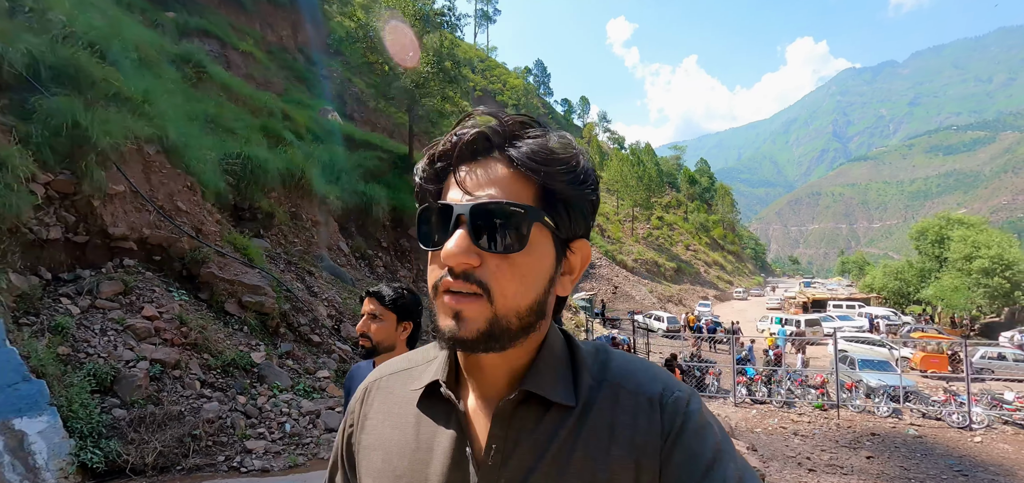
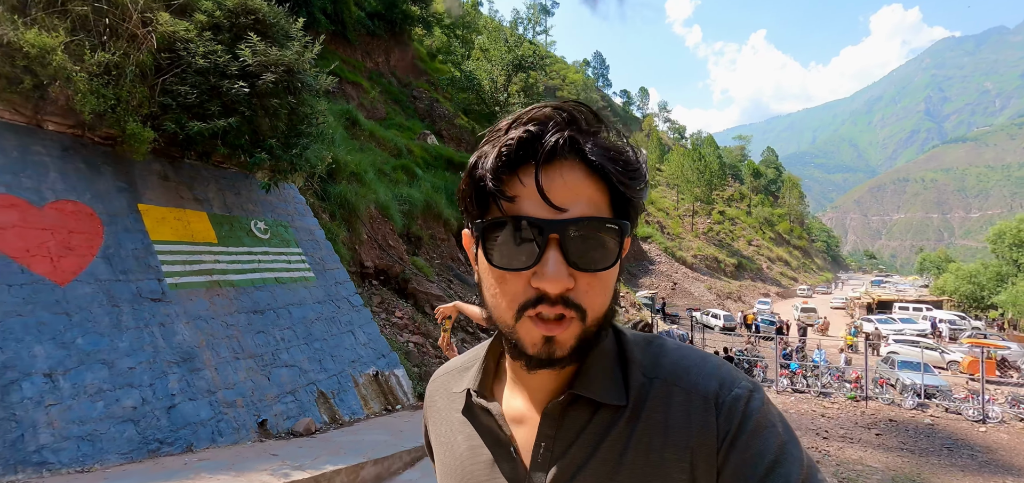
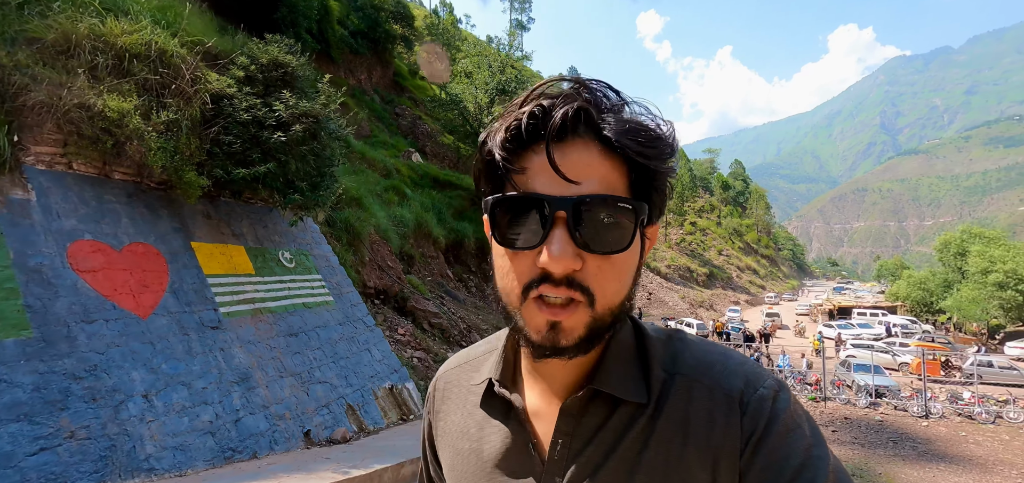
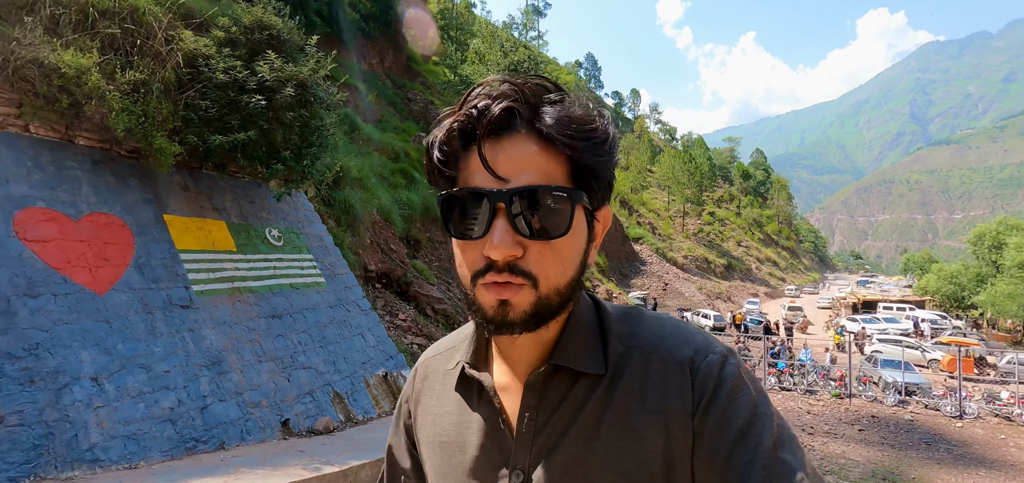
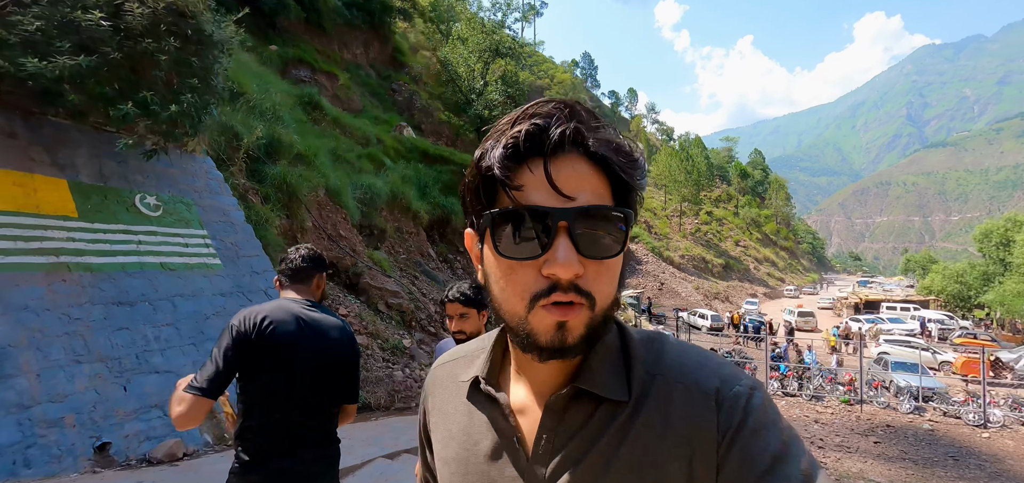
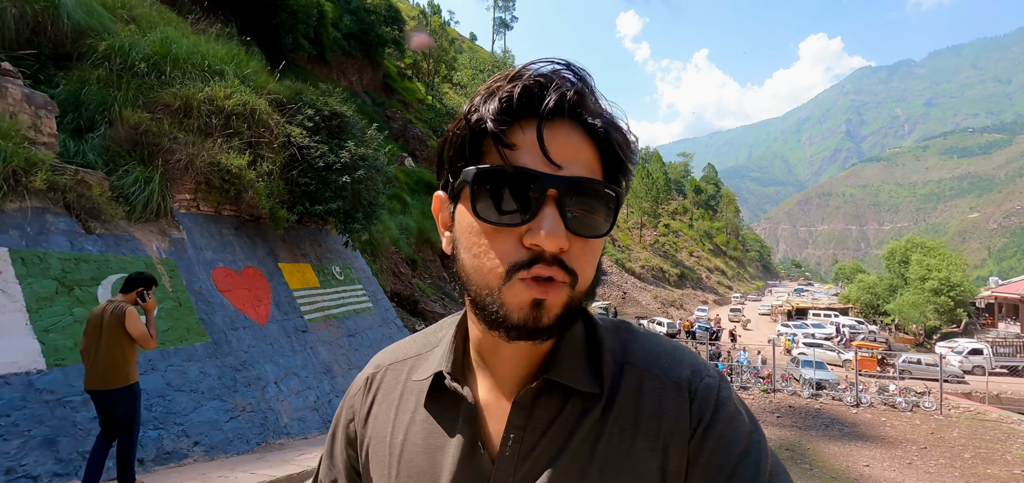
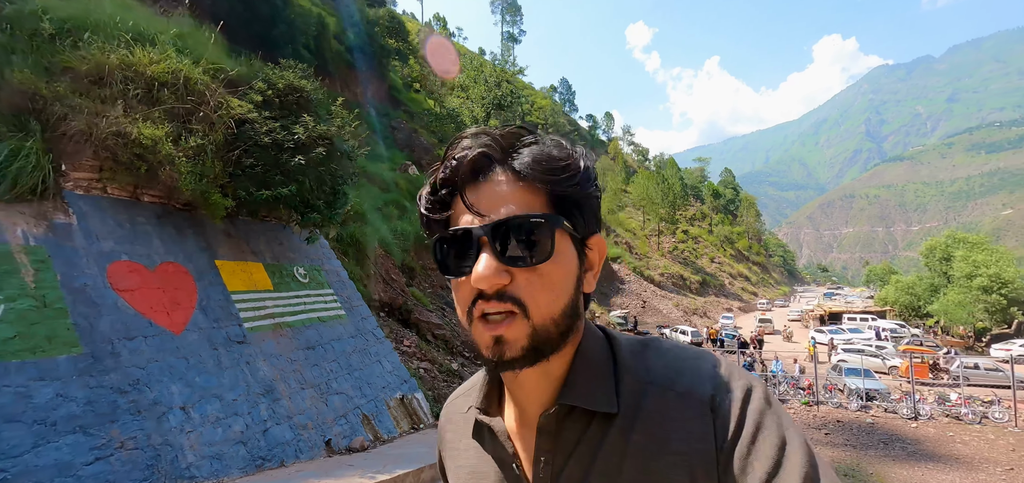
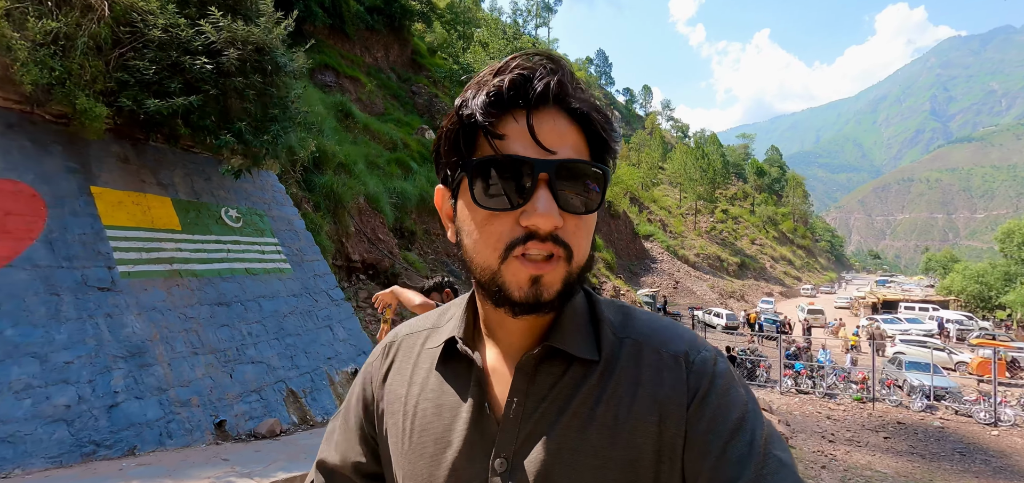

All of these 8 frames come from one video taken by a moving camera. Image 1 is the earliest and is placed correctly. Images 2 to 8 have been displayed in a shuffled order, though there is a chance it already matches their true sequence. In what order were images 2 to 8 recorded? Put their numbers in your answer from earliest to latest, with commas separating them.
5, 8, 2, 4, 3, 7, 6
